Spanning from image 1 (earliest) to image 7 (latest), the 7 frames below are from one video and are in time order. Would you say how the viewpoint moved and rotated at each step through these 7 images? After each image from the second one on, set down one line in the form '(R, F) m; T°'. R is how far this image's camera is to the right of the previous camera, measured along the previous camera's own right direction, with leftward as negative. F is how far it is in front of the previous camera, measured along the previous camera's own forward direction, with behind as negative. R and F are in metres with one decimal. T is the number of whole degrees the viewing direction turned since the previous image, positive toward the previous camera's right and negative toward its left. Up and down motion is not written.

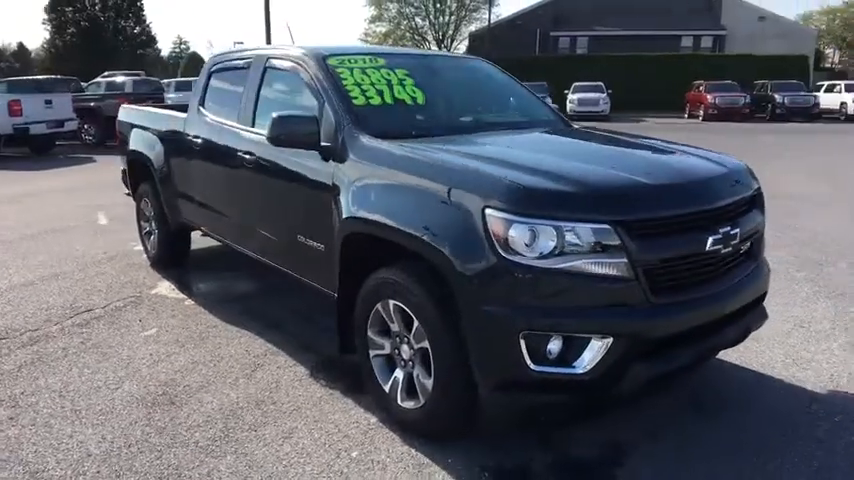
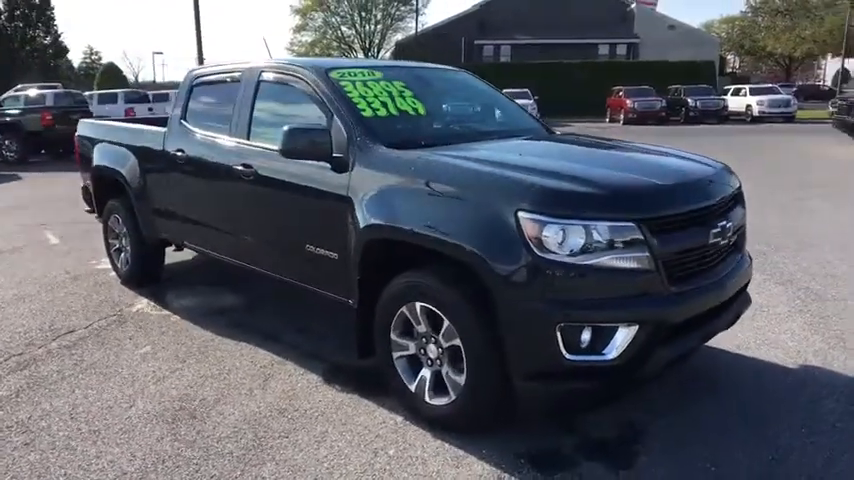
(-0.5, -0.1) m; +7°
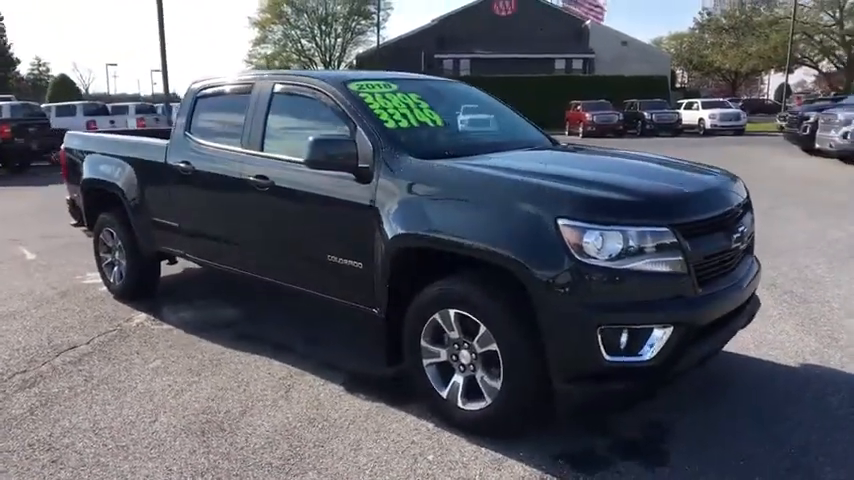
(-0.4, -0.1) m; +4°
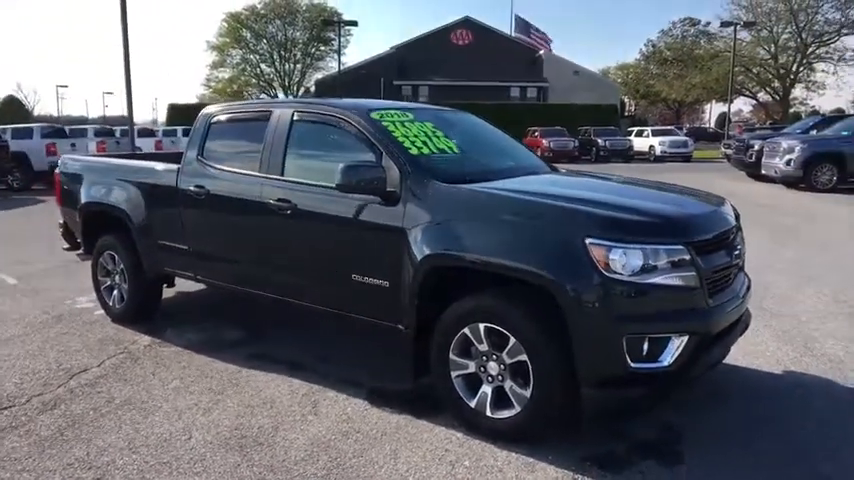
(-0.5, -0.2) m; +4°
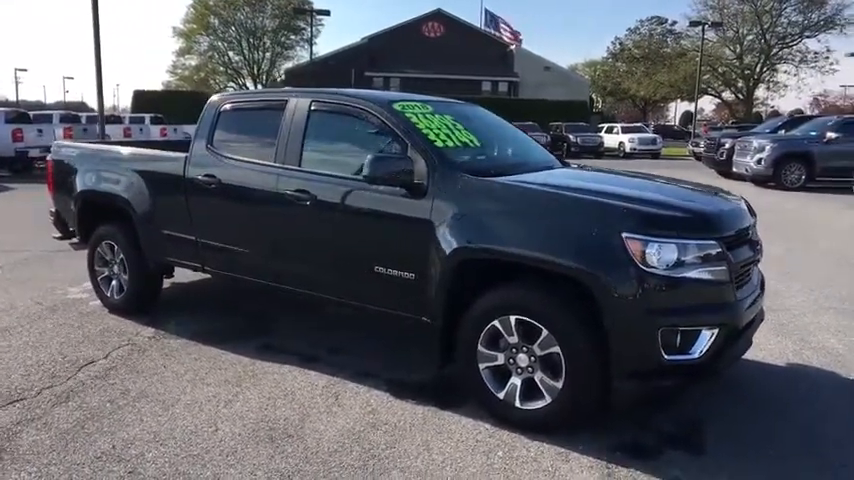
(-0.4, 0.0) m; +3°
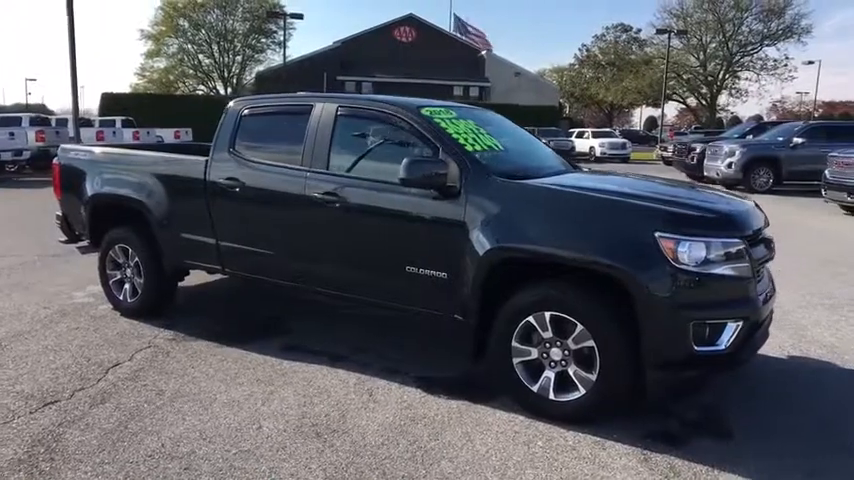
(-0.4, -0.1) m; +3°
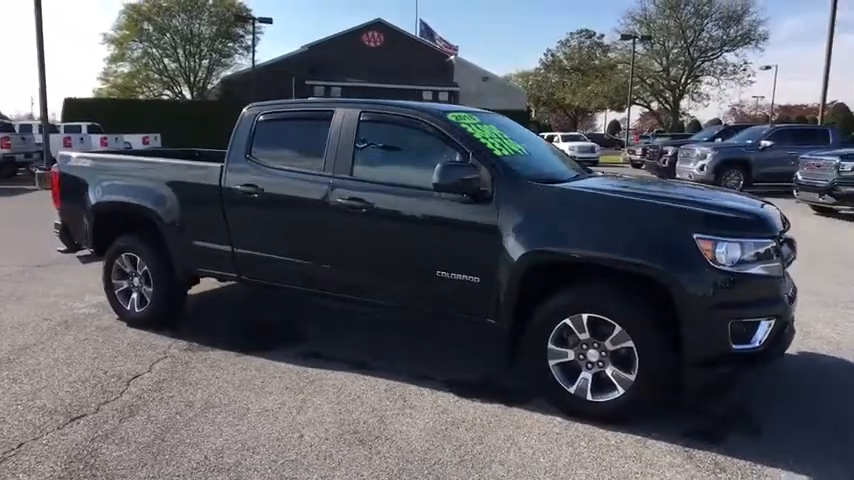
(-0.5, 0.0) m; +3°
